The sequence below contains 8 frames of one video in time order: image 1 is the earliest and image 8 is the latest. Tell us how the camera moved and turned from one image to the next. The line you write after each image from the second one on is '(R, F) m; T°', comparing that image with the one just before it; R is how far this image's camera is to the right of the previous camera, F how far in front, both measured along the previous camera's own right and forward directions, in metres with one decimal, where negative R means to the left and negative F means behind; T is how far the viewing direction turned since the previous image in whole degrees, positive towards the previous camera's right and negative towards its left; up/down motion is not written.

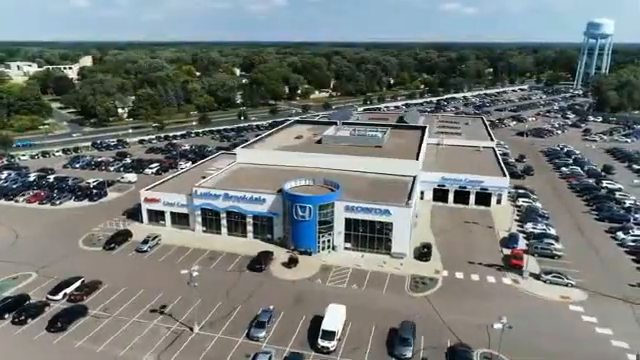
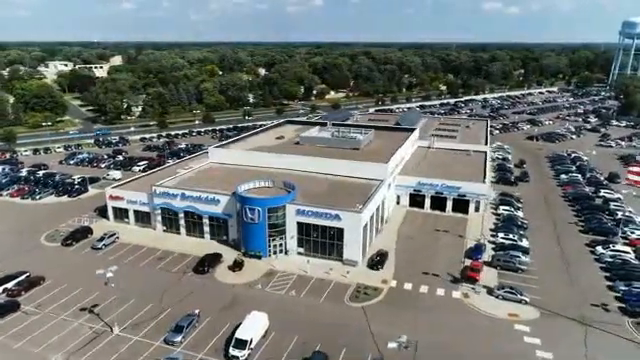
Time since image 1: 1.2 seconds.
(+7.5, +1.6) m; -4°
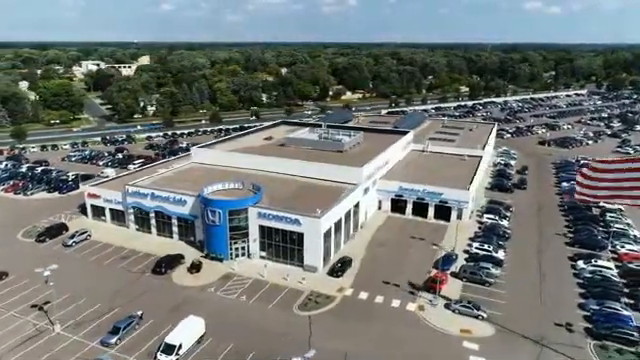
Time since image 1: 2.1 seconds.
(+6.1, +1.2) m; -4°
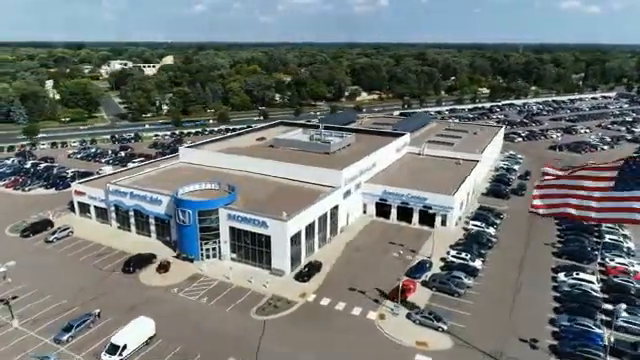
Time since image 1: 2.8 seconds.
(+5.0, +0.8) m; -3°
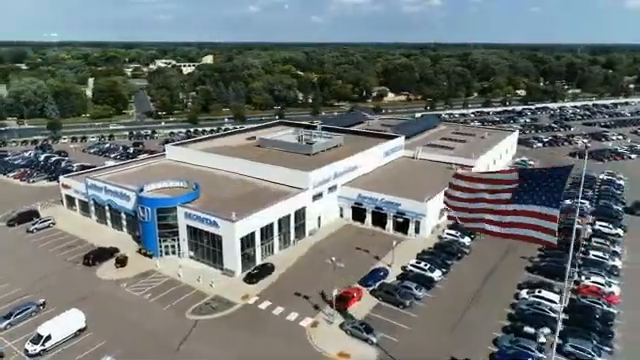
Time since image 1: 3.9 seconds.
(+7.8, +1.2) m; -6°
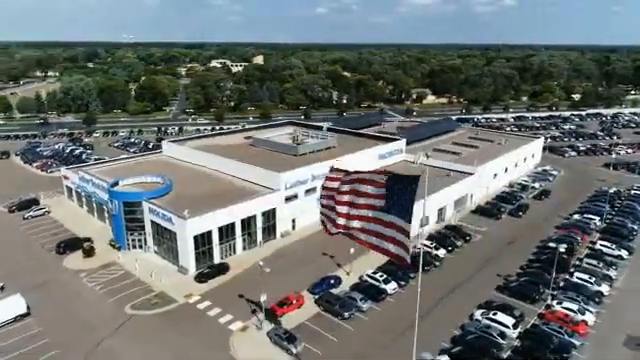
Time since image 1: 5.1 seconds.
(+8.5, +1.7) m; -7°
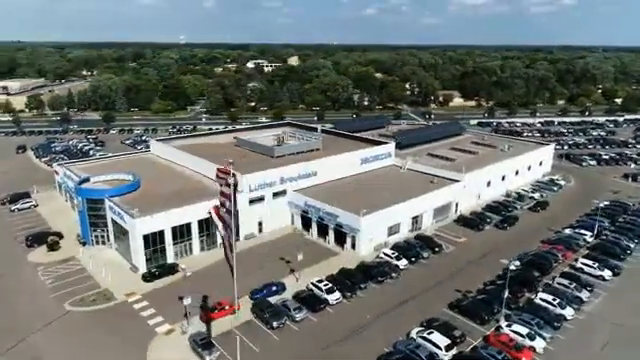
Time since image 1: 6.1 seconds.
(+7.6, +1.6) m; -6°
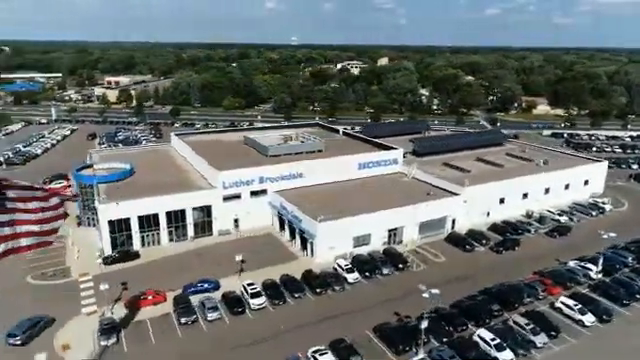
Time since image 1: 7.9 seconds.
(+12.3, +2.7) m; -13°
